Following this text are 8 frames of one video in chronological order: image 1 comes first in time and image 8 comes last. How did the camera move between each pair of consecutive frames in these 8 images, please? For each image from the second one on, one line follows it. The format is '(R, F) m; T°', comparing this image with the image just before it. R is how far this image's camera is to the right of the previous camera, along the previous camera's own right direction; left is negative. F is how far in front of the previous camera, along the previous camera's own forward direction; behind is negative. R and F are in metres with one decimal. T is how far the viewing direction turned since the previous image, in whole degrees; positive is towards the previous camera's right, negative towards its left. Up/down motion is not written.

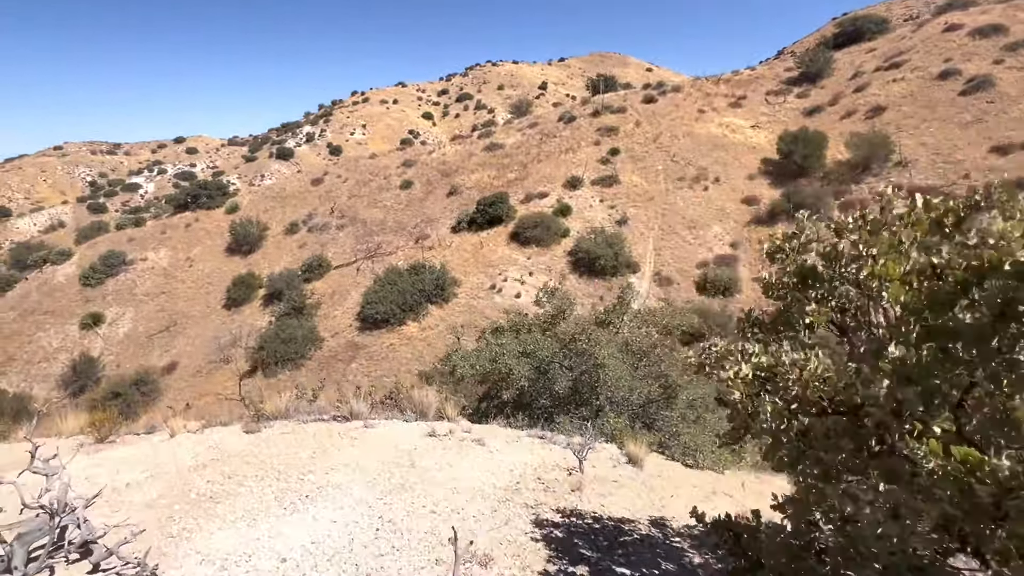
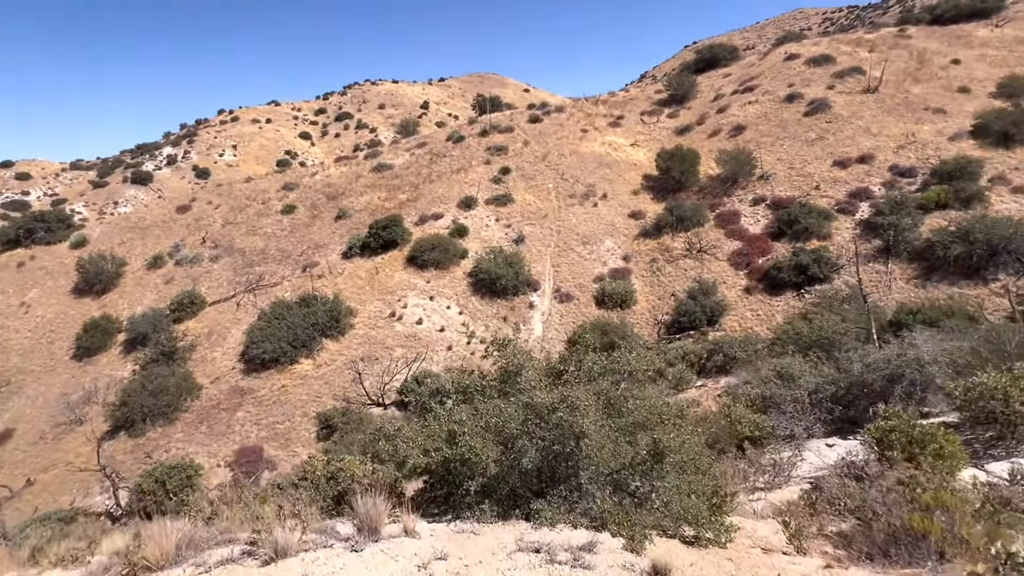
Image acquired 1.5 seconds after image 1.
(-0.3, +0.6) m; +11°
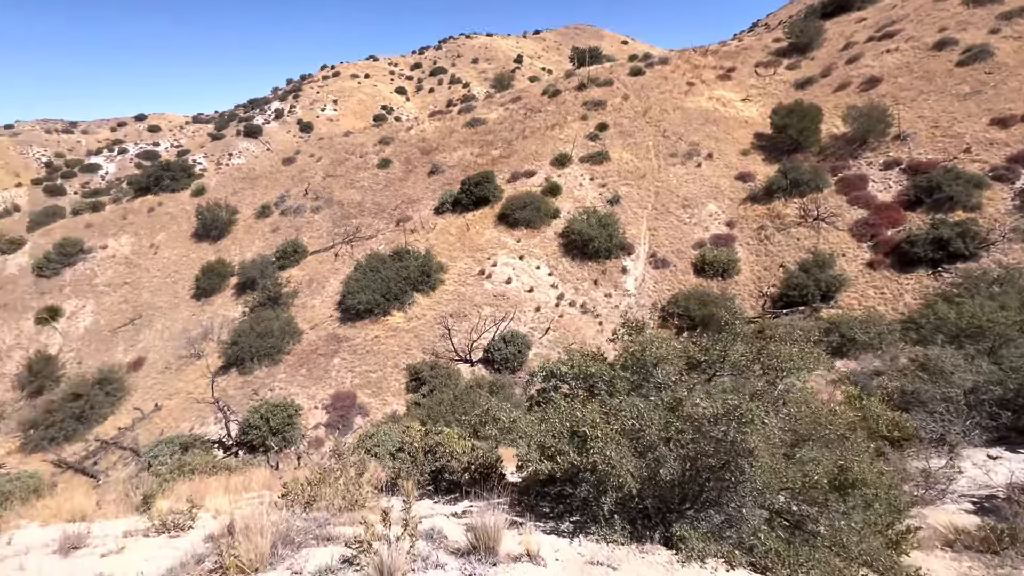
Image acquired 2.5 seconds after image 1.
(-0.3, +0.5) m; -9°
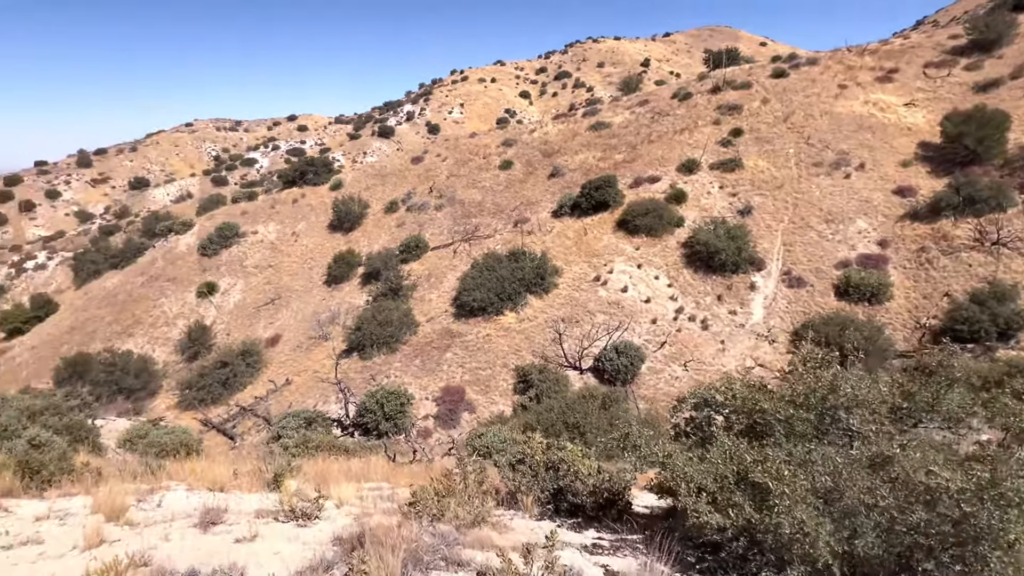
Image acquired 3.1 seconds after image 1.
(-0.2, +0.3) m; -11°
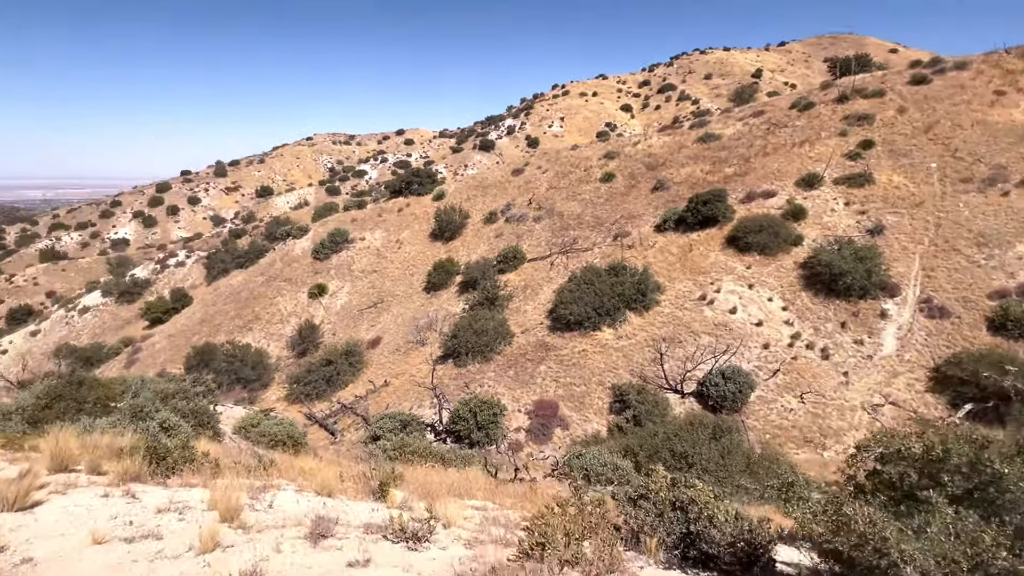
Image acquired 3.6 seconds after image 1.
(-0.3, +0.3) m; -9°
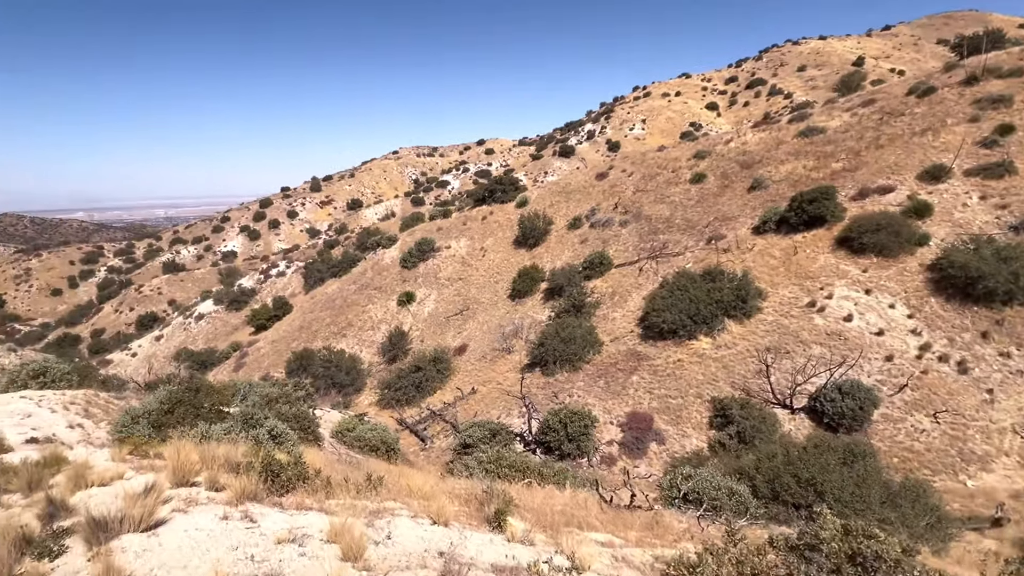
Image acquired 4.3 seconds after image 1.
(-0.3, +0.4) m; -8°
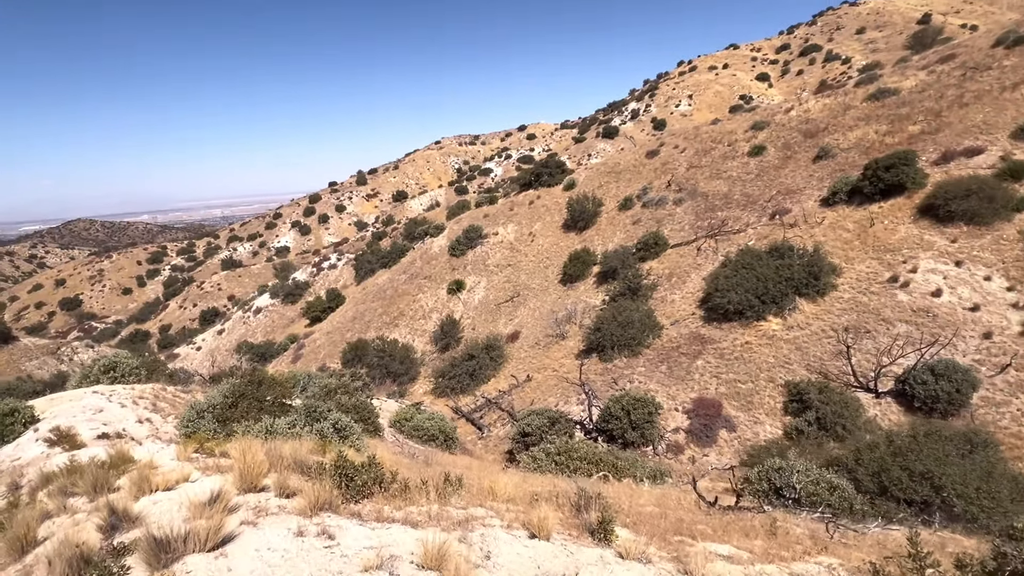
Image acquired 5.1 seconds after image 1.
(-0.3, +0.5) m; -5°
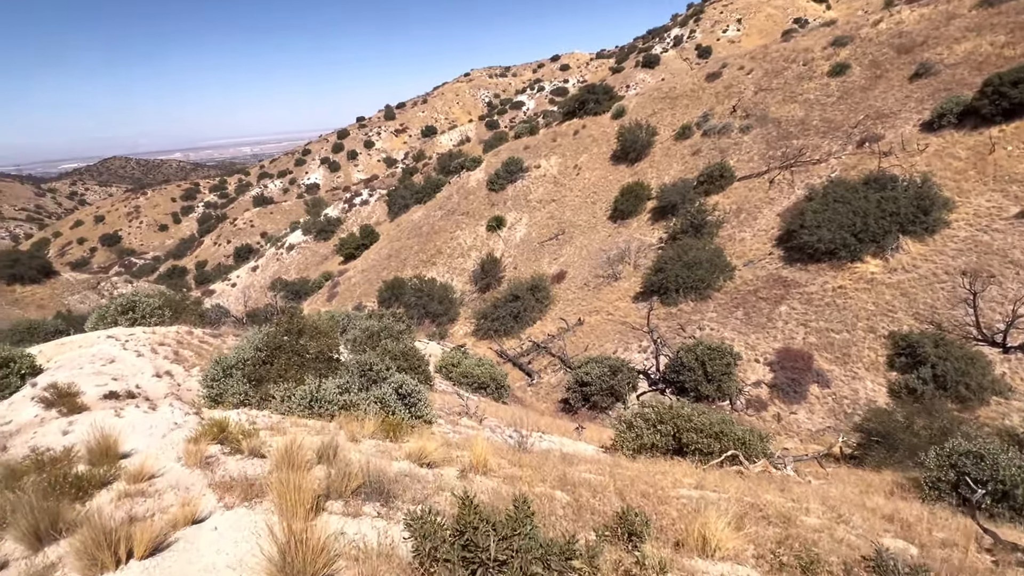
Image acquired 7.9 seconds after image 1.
(-0.8, +1.7) m; -3°
